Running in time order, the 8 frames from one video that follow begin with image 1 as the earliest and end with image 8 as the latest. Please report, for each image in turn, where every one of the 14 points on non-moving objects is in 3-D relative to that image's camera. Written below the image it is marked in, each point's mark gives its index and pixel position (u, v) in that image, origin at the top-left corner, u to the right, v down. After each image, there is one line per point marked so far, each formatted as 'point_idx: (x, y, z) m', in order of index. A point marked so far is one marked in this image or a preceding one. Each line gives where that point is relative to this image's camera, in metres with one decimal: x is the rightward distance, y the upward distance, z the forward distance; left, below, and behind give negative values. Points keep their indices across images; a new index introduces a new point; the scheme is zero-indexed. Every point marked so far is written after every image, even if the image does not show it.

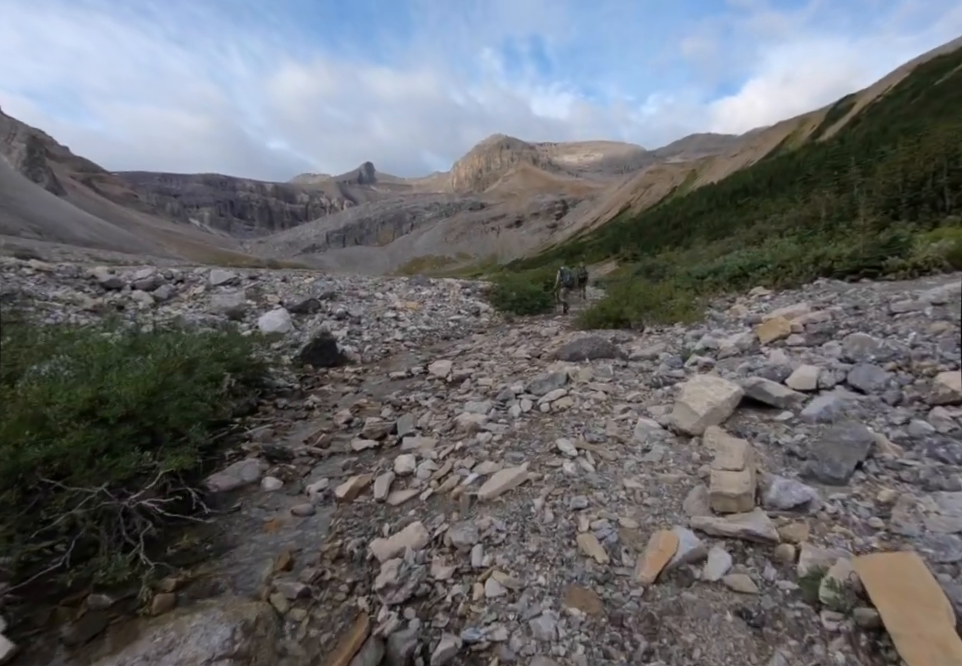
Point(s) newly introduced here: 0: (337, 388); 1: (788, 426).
0: (-2.5, -0.9, +8.6) m
1: (+2.7, -0.8, +4.3) m
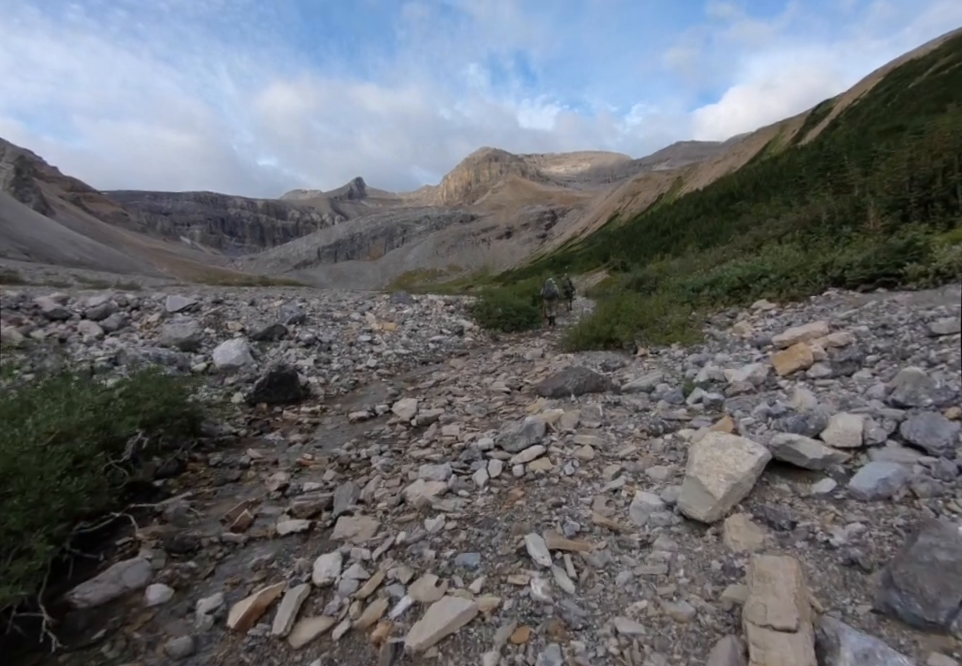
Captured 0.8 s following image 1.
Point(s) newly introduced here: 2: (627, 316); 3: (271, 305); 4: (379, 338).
0: (-3.0, -1.5, +7.4) m
1: (+2.3, -1.2, +3.2) m
2: (+3.2, +0.4, +10.7) m
3: (-6.6, +0.9, +15.3) m
4: (-2.9, -0.1, +13.7) m
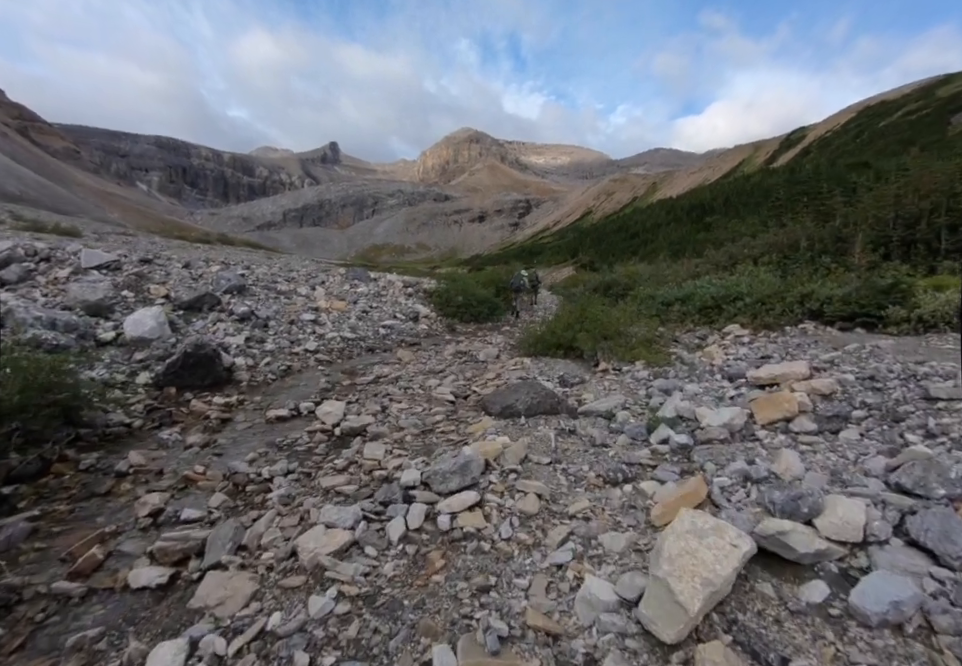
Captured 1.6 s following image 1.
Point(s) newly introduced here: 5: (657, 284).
0: (-3.8, -1.2, +6.3) m
1: (+1.8, -1.6, +2.5) m
2: (+2.3, +0.2, +10.0) m
3: (-7.8, +1.8, +13.8) m
4: (-4.0, +0.4, +12.5) m
5: (+4.7, +1.3, +12.8) m
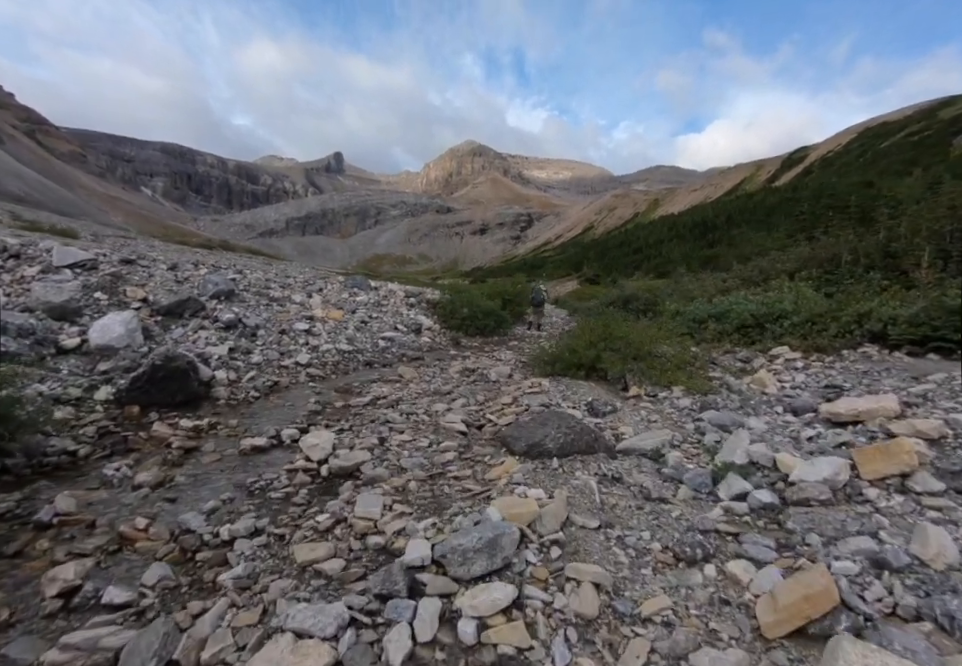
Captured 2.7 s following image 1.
0: (-3.6, -1.4, +5.1) m
1: (+2.0, -1.7, +1.3) m
2: (+2.5, -0.2, +8.9) m
3: (-7.5, +1.6, +12.7) m
4: (-3.8, +0.2, +11.4) m
5: (+4.9, +0.8, +11.7) m
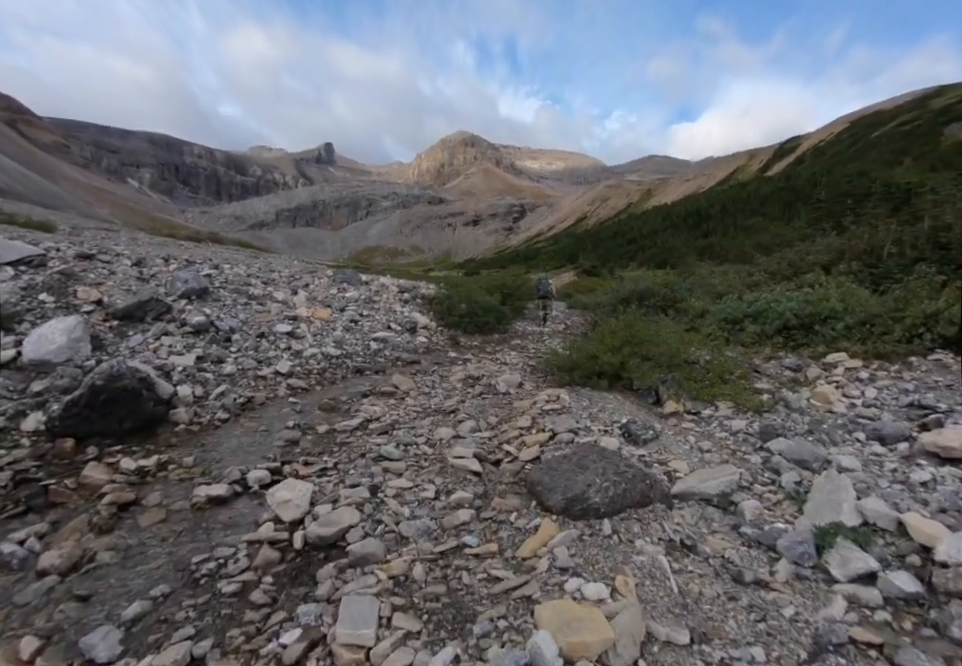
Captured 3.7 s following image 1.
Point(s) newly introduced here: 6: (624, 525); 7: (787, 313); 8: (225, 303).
0: (-3.4, -1.5, +3.9) m
1: (+2.2, -1.9, +0.2) m
2: (+2.6, -0.2, +7.8) m
3: (-7.5, +1.5, +11.4) m
4: (-3.7, +0.1, +10.2) m
5: (+5.0, +0.8, +10.6) m
6: (+1.1, -1.4, +3.6) m
7: (+5.1, +0.3, +8.1) m
8: (-5.5, +0.6, +10.5) m
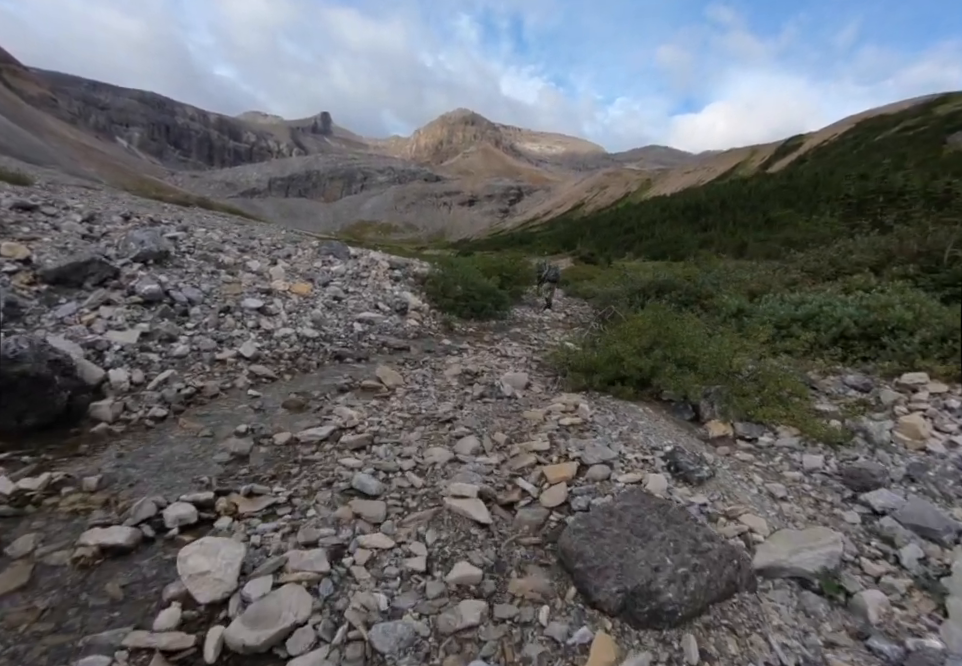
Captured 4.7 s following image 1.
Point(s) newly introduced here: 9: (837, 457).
0: (-3.3, -1.4, +2.6) m
1: (+2.4, -2.2, -0.9) m
2: (+2.7, -0.2, +6.6) m
3: (-7.4, +2.1, +9.8) m
4: (-3.7, +0.5, +8.8) m
5: (+5.0, +0.8, +9.4) m
6: (+1.1, -1.5, +2.4) m
7: (+5.2, +0.2, +7.0) m
8: (-5.5, +1.2, +9.0) m
9: (+3.3, -1.1, +4.5) m
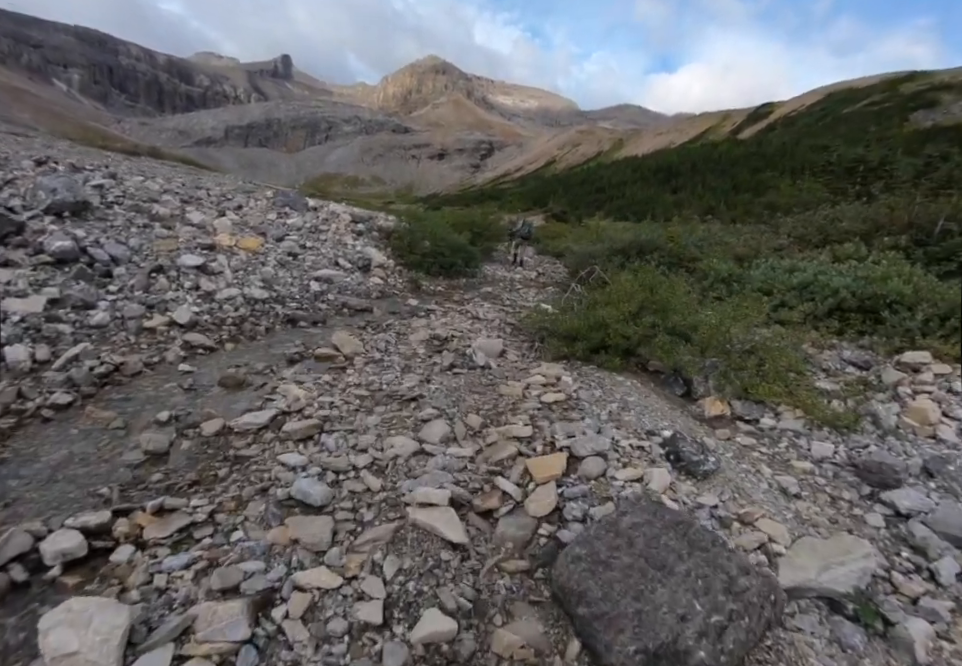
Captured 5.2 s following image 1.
0: (-3.4, -1.3, +1.8) m
1: (+2.5, -2.4, -1.3) m
2: (+2.3, +0.2, +6.0) m
3: (-7.9, +2.8, +8.4) m
4: (-4.2, +1.1, +7.7) m
5: (+4.5, +1.5, +8.8) m
6: (+1.0, -1.4, +1.8) m
7: (+4.8, +0.7, +6.5) m
8: (-6.0, +1.8, +7.8) m
9: (+3.1, -0.8, +4.1) m
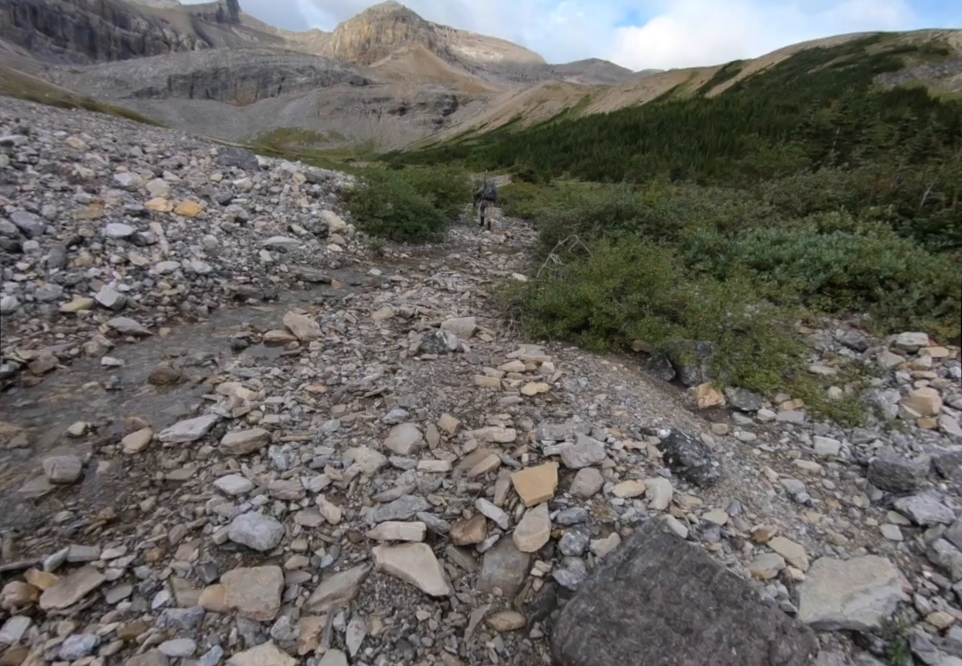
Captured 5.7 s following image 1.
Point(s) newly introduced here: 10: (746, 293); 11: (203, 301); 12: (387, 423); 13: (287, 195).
0: (-3.4, -1.5, +1.2) m
1: (+2.7, -2.7, -1.4) m
2: (+2.0, +0.5, +5.6) m
3: (-8.4, +3.0, +7.1) m
4: (-4.6, +1.4, +6.8) m
5: (+3.9, +2.0, +8.5) m
6: (+1.0, -1.5, +1.5) m
7: (+4.4, +1.1, +6.2) m
8: (-6.4, +2.0, +6.7) m
9: (+2.9, -0.7, +3.8) m
10: (+3.1, +0.5, +5.8) m
11: (-3.4, +0.3, +6.0) m
12: (-0.7, -0.7, +3.6) m
13: (-3.8, +2.6, +9.4) m
